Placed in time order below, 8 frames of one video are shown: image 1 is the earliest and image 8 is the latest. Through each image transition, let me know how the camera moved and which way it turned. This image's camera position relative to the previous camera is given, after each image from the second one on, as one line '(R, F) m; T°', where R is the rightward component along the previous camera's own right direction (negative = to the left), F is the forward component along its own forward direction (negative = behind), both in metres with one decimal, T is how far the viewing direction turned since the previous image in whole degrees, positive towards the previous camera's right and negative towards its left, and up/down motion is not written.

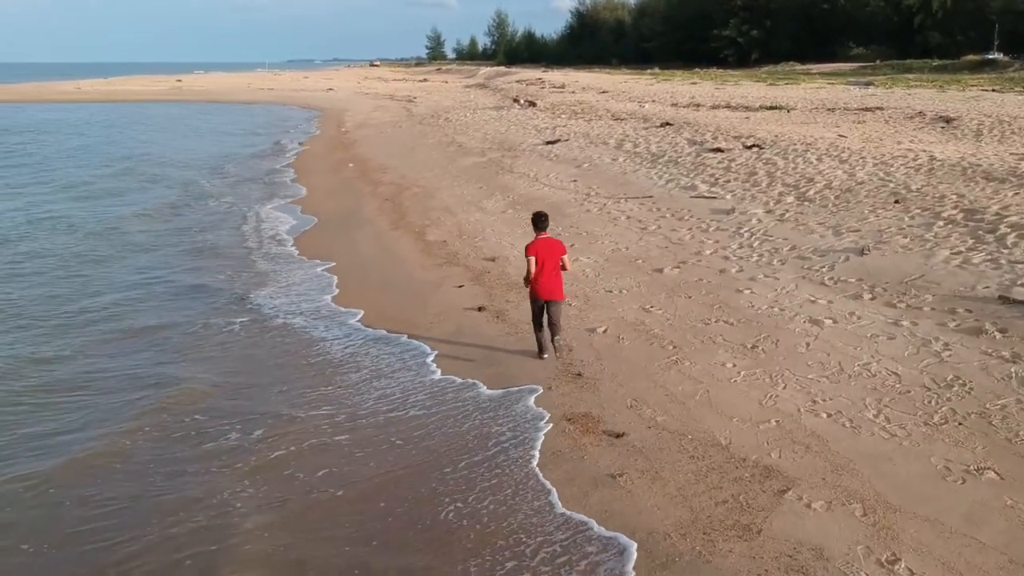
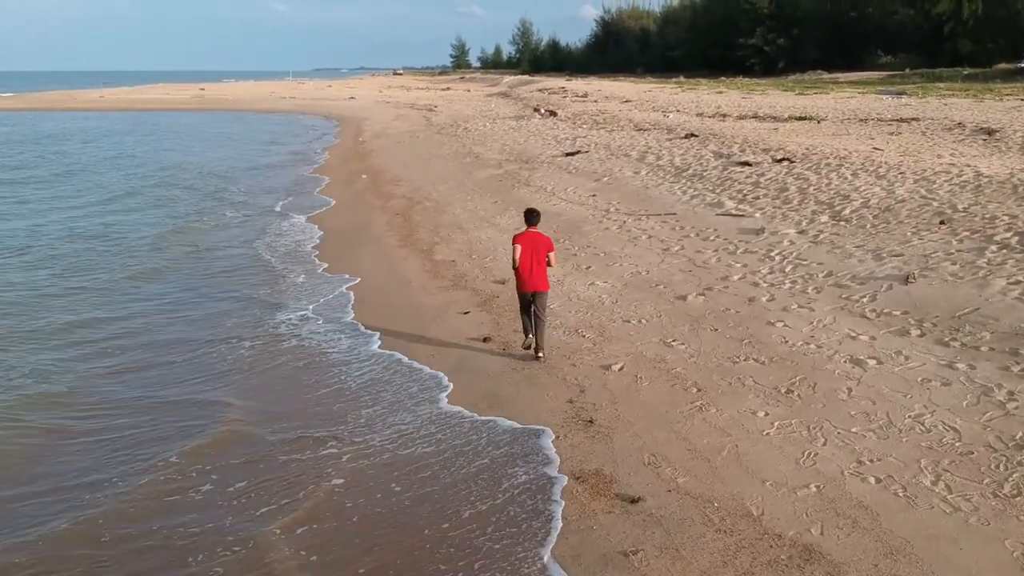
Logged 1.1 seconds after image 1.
(+0.1, +0.7) m; -1°
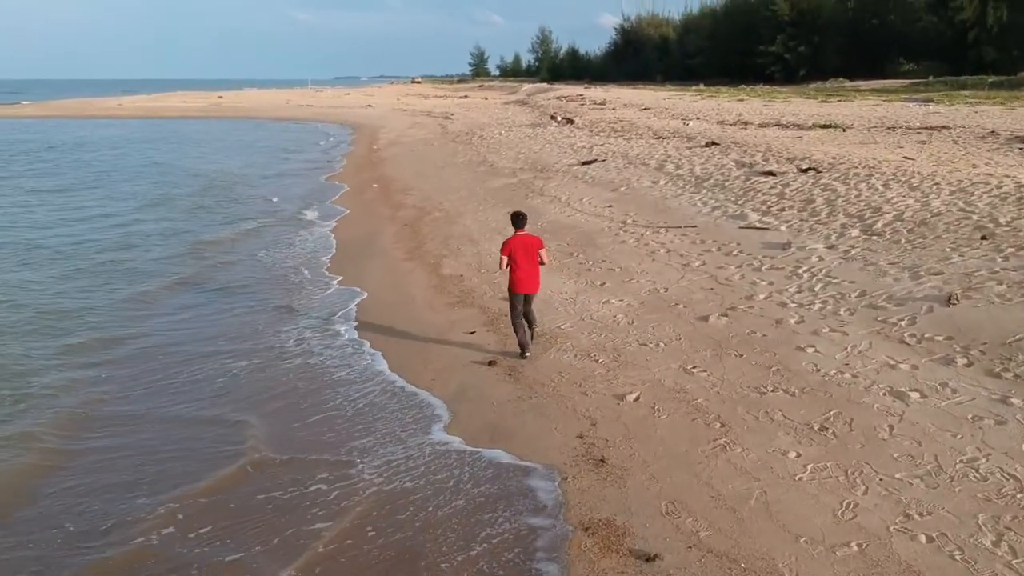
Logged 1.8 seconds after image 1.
(+0.1, +0.5) m; -1°
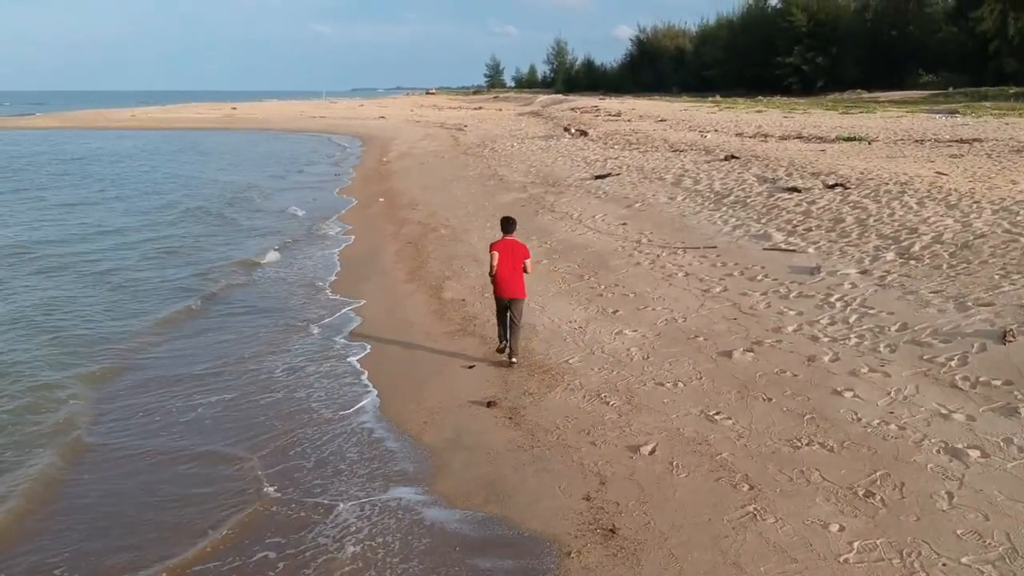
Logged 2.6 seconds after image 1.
(+0.1, +0.7) m; -1°
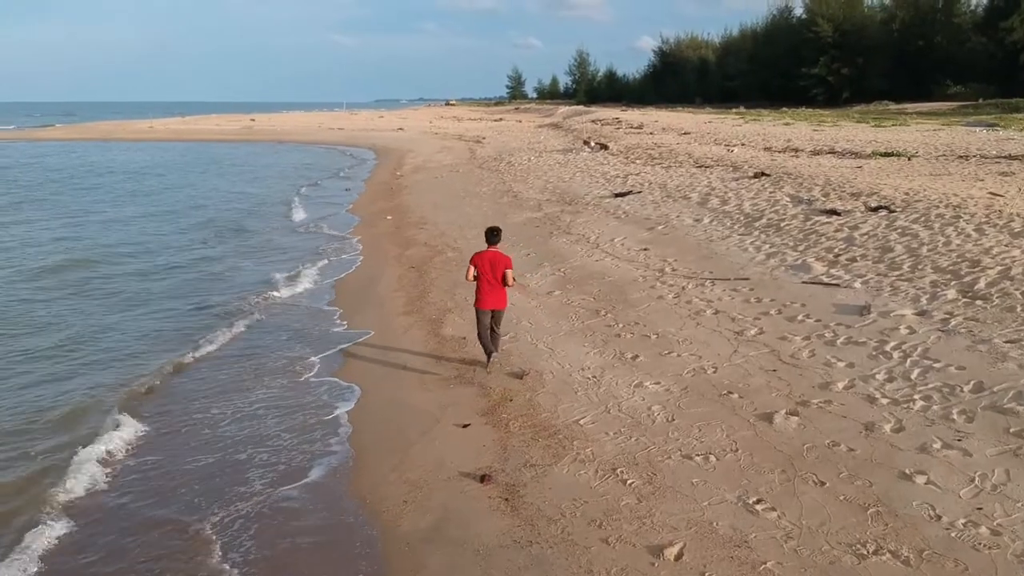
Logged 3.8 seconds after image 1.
(+0.1, +1.0) m; -1°
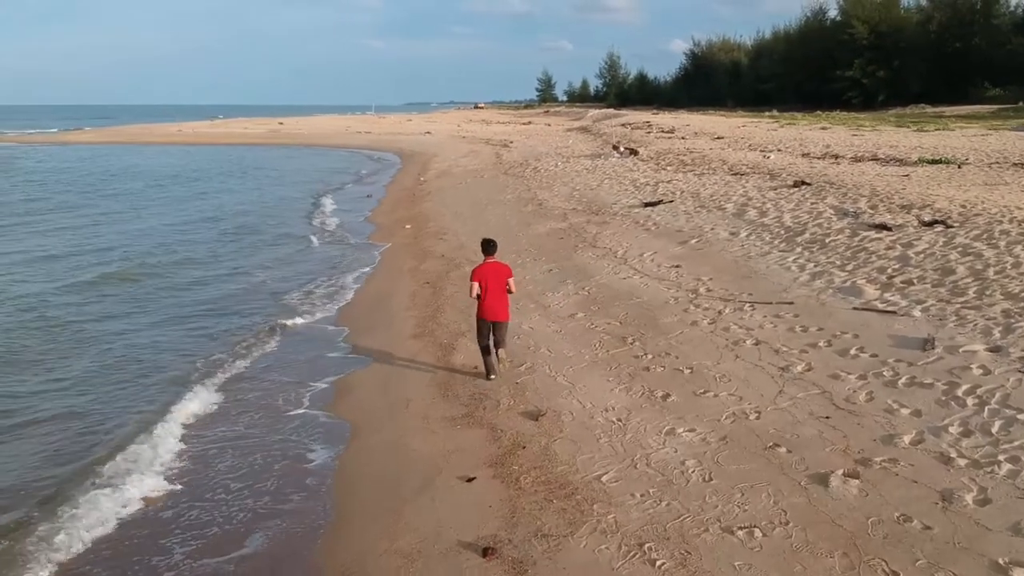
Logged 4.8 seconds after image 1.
(+0.1, +0.8) m; -2°
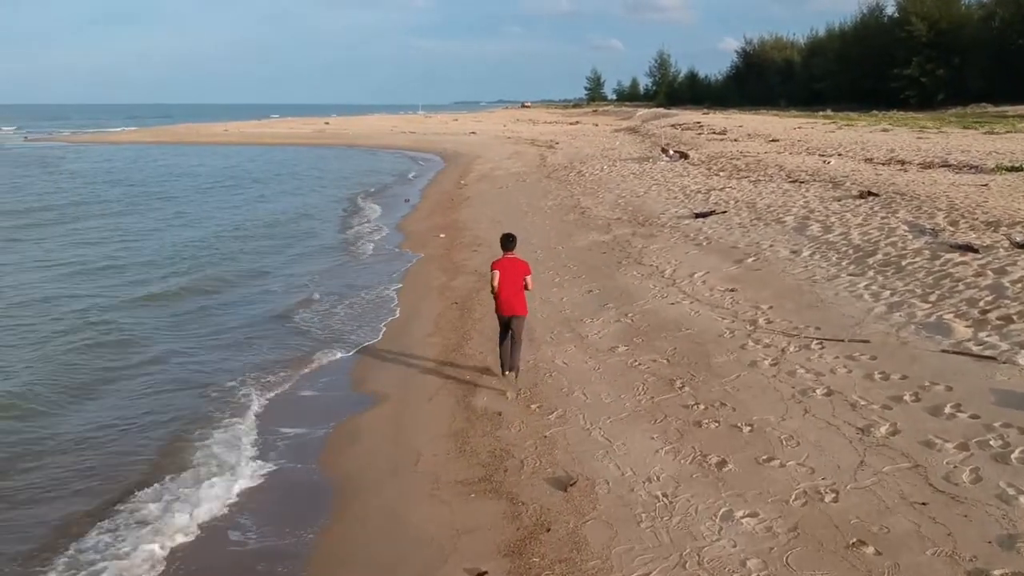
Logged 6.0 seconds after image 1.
(+0.1, +1.0) m; -3°
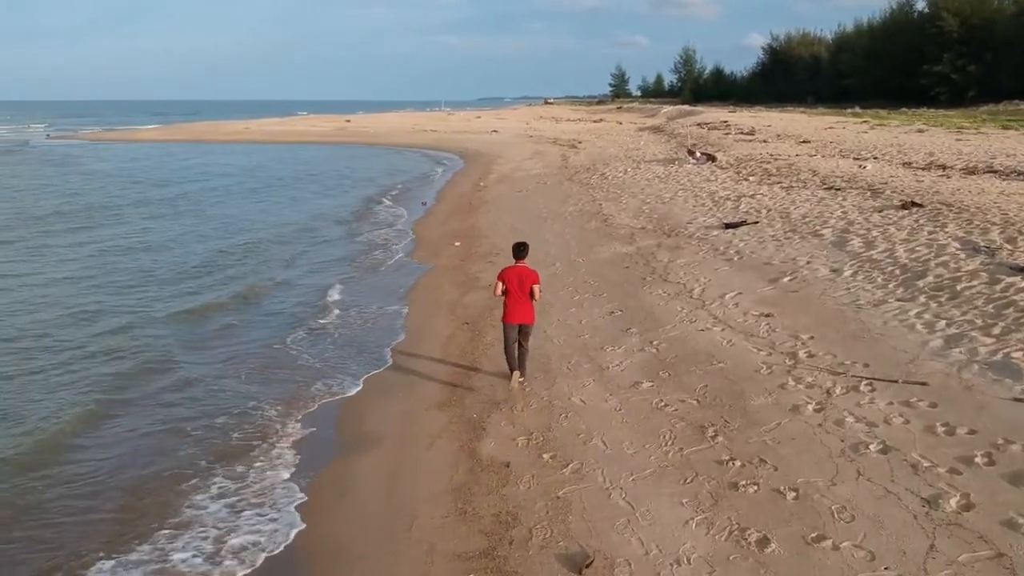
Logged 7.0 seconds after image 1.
(+0.1, +0.7) m; -1°
